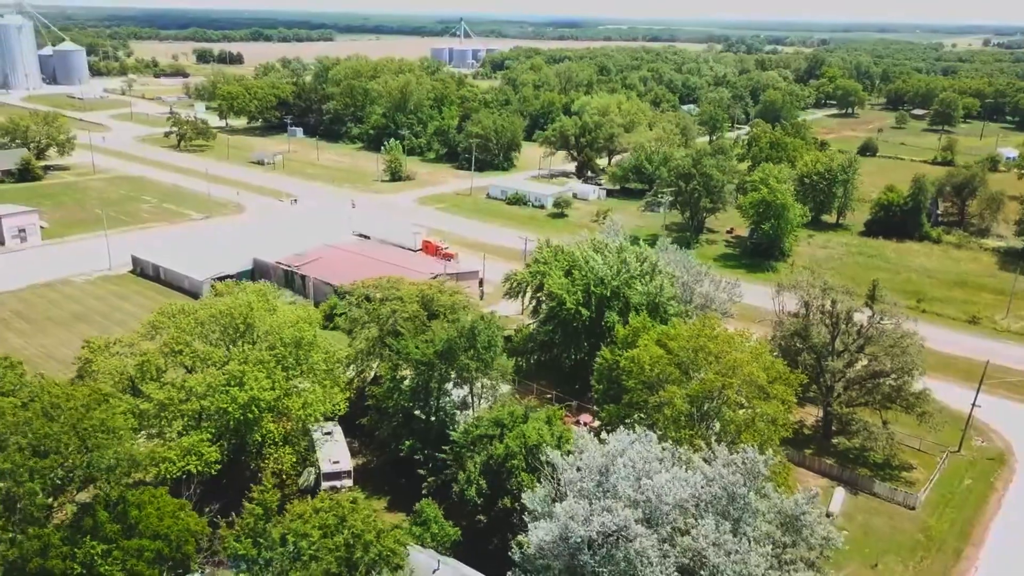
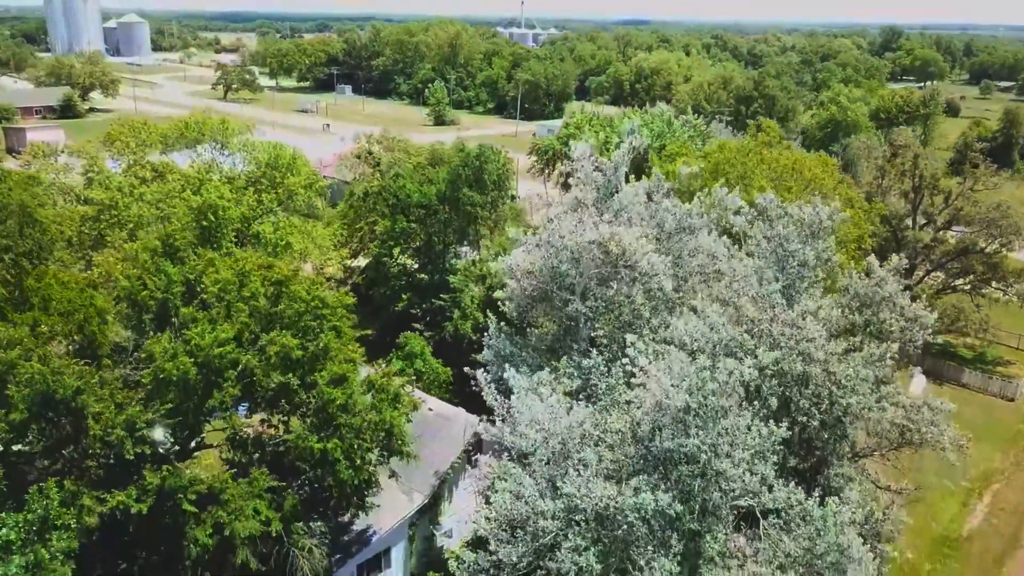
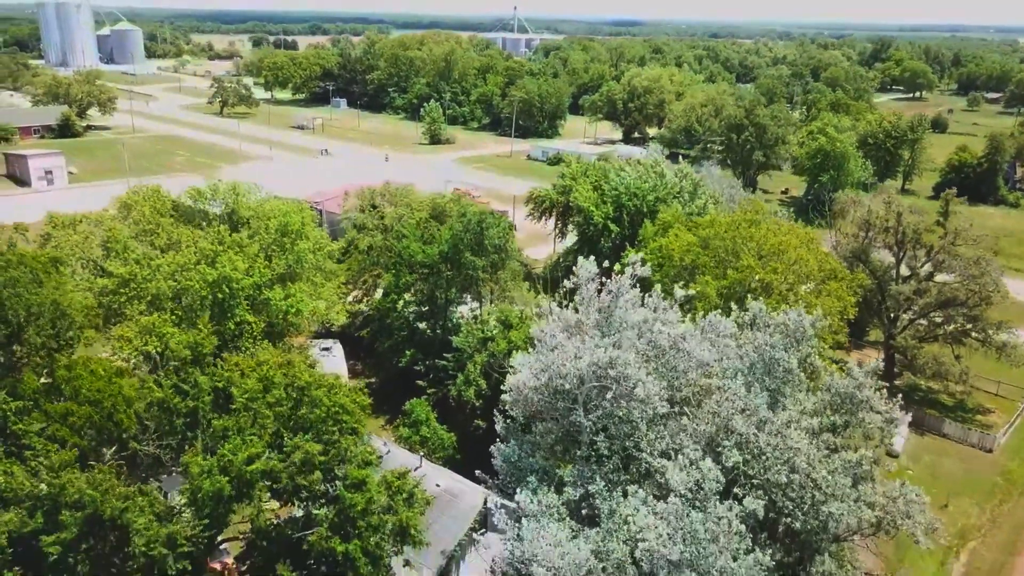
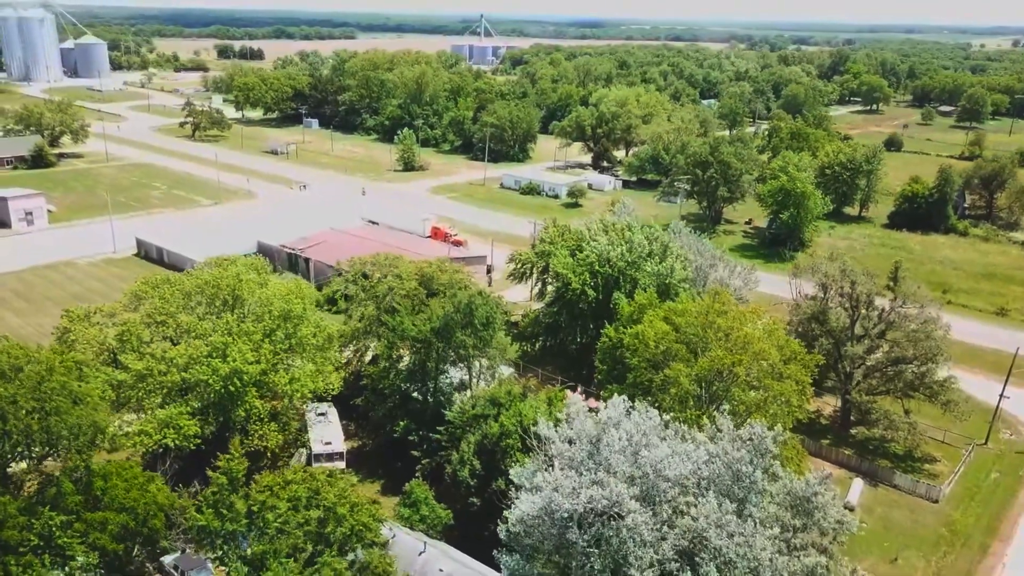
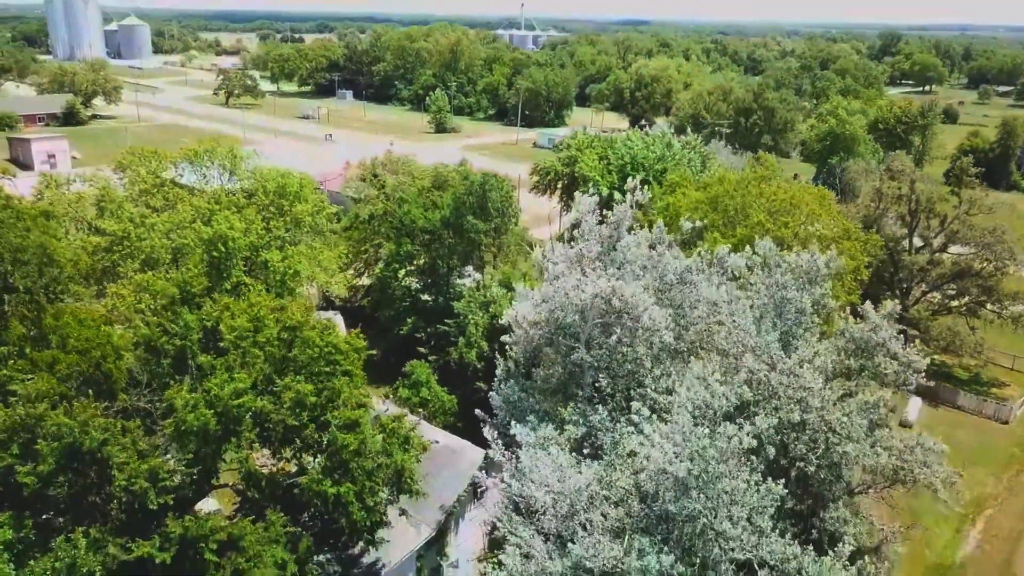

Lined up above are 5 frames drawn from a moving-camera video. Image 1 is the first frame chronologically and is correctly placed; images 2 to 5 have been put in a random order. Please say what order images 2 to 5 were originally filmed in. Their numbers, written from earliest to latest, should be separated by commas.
4, 3, 5, 2
